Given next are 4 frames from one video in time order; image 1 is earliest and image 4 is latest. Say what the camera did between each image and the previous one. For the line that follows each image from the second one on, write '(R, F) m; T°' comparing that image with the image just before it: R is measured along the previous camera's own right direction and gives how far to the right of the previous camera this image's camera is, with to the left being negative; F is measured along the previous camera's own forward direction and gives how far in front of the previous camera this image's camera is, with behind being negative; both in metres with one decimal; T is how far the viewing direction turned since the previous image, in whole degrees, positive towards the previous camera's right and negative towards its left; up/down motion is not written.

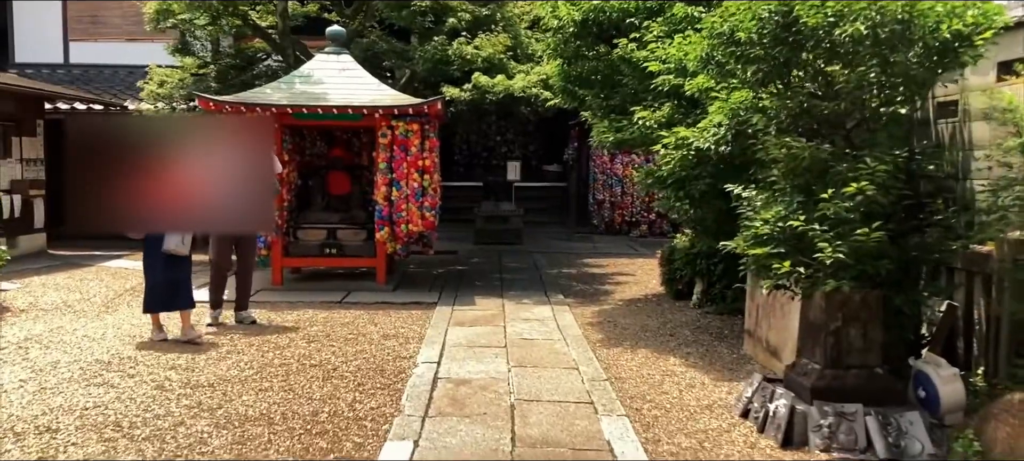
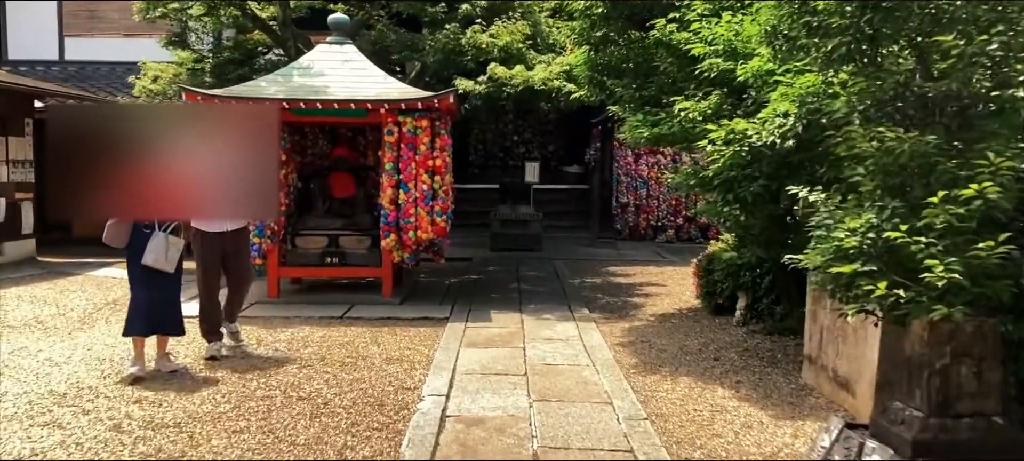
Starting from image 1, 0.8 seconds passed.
(0.0, +0.8) m; -1°
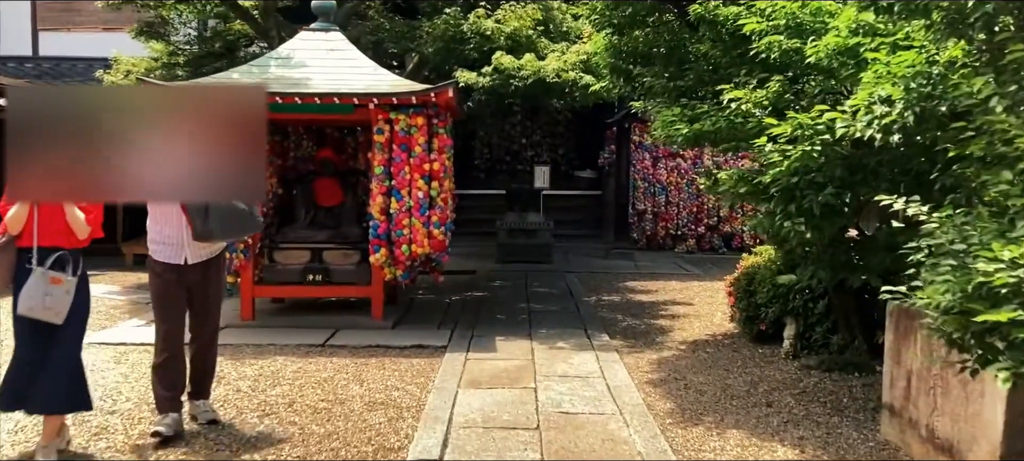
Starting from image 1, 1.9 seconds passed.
(0.0, +1.0) m; 0°
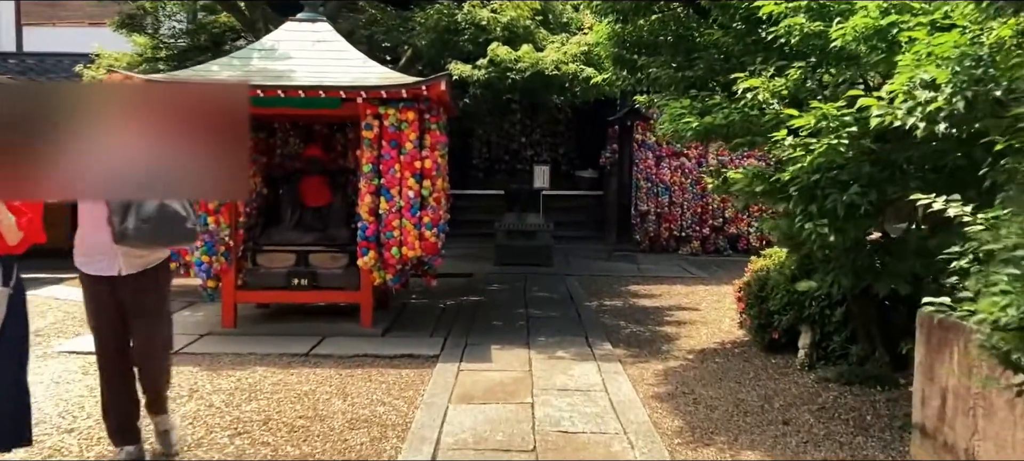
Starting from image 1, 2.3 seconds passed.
(0.0, +0.4) m; 0°
